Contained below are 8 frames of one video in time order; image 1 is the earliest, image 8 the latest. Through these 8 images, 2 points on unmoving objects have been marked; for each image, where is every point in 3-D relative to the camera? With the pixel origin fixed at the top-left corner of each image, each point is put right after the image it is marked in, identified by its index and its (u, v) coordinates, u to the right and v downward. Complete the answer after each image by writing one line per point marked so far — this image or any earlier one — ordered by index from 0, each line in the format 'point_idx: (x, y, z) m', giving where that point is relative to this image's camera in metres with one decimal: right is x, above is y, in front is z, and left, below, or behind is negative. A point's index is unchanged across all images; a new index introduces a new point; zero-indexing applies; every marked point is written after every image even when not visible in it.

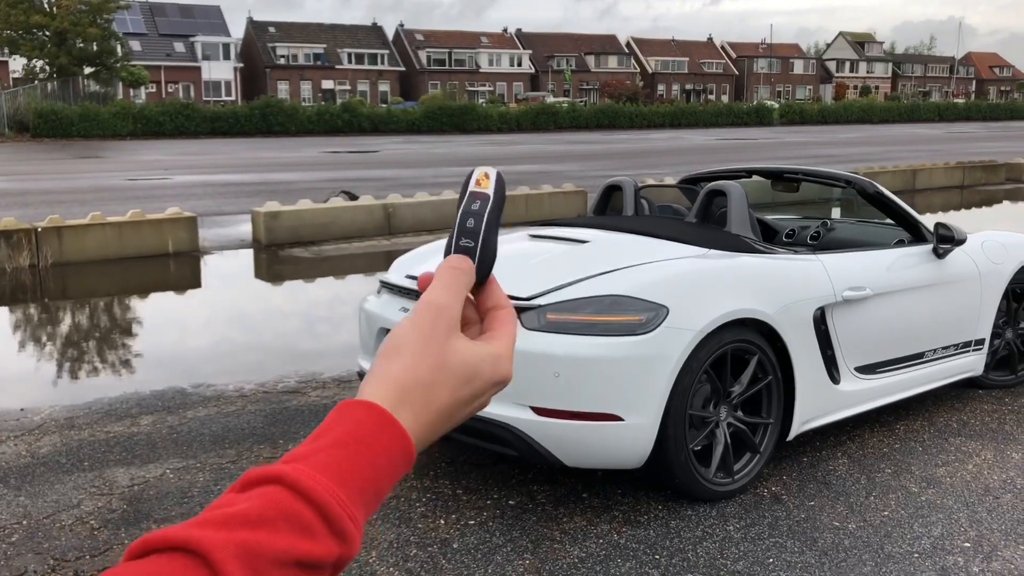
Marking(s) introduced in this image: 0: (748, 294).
0: (+0.9, 0.0, +3.6) m
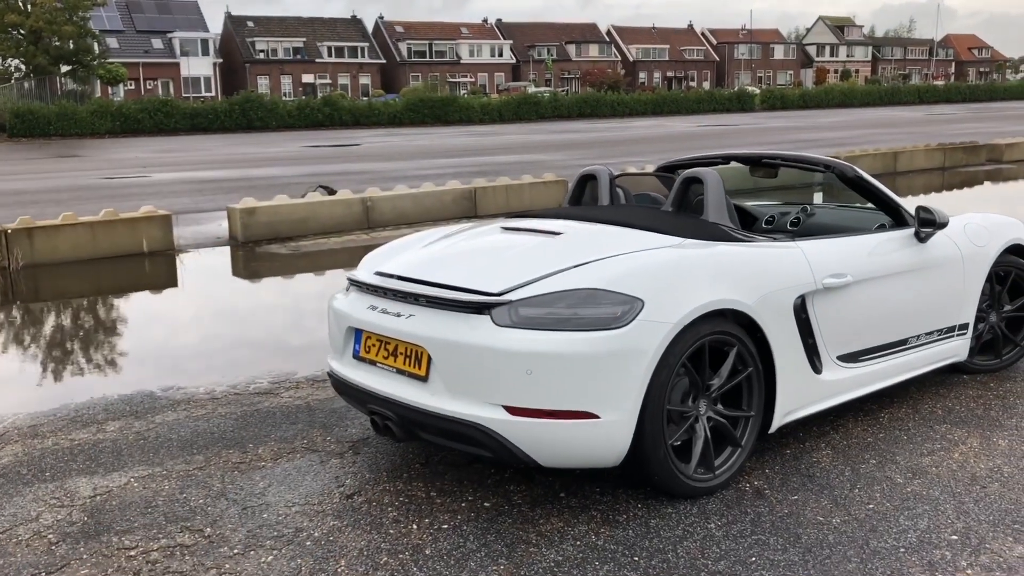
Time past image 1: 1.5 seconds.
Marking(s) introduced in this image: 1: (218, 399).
0: (+0.8, 0.0, +3.5) m
1: (-1.6, -0.6, +4.9) m
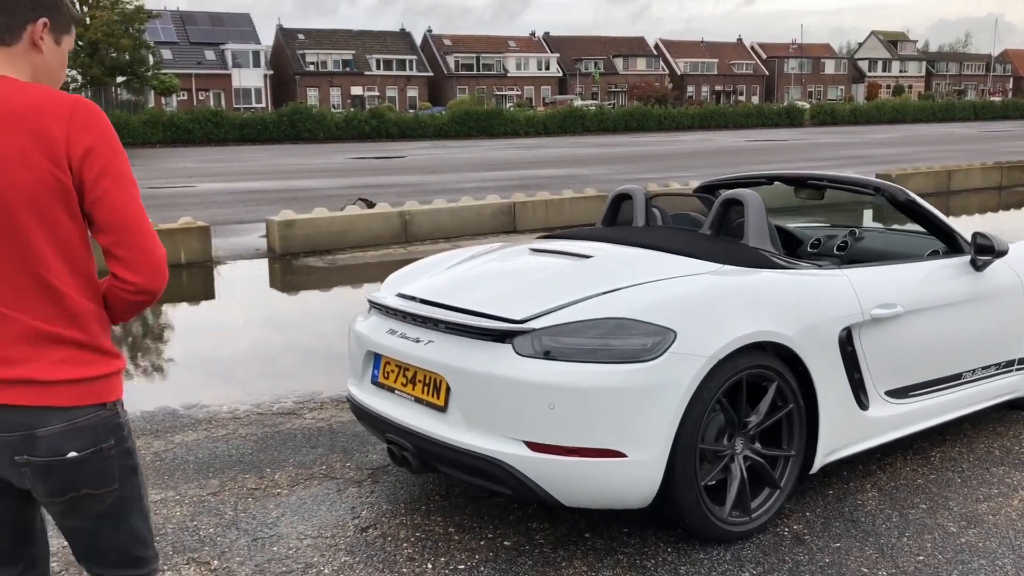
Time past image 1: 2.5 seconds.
0: (+0.9, -0.1, +3.3) m
1: (-1.4, -0.7, +4.8) m
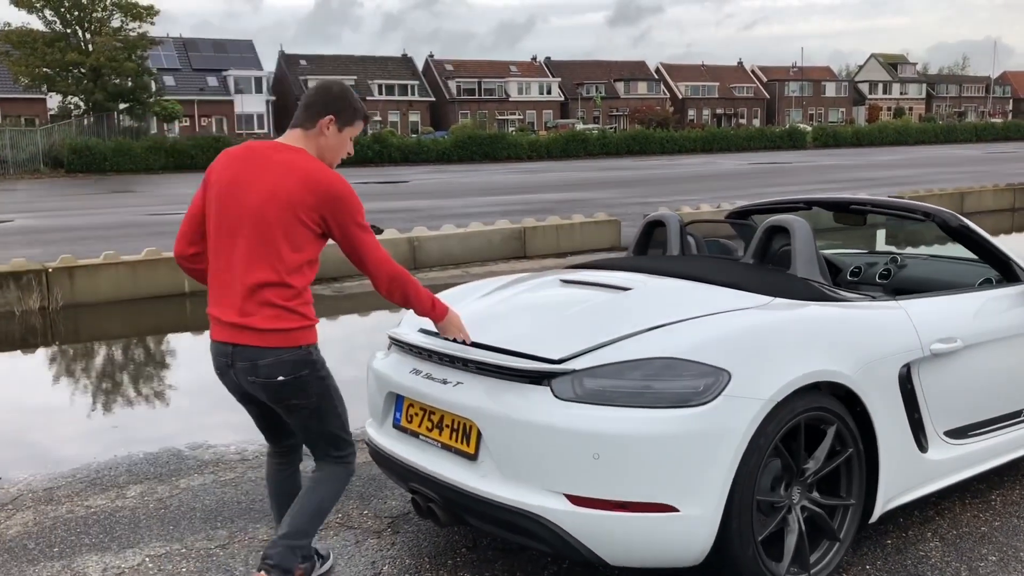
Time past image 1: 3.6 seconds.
0: (+1.0, -0.2, +3.0) m
1: (-1.3, -0.8, +4.6) m
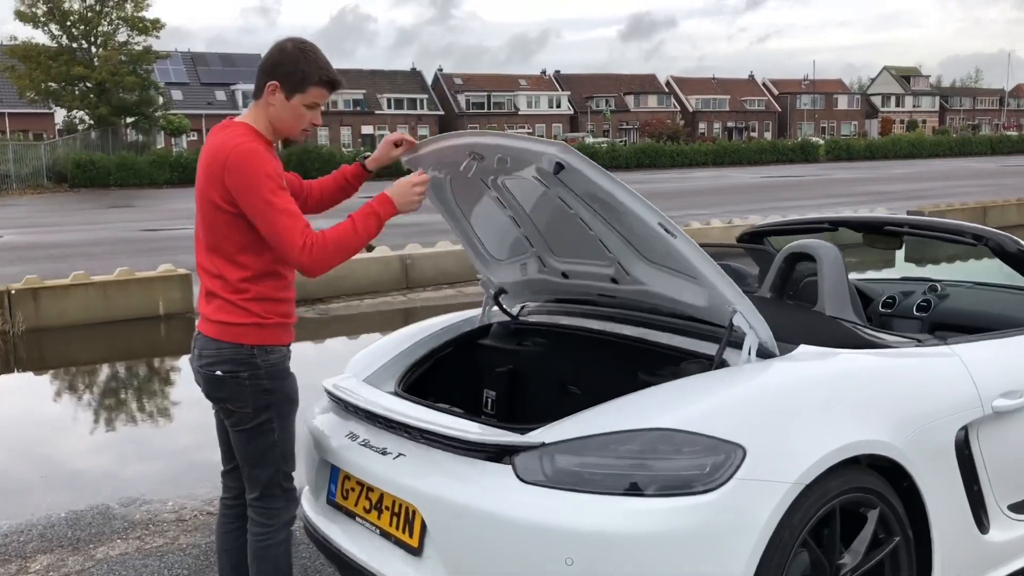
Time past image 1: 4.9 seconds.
0: (+0.9, -0.3, +2.4) m
1: (-1.4, -1.0, +3.9) m
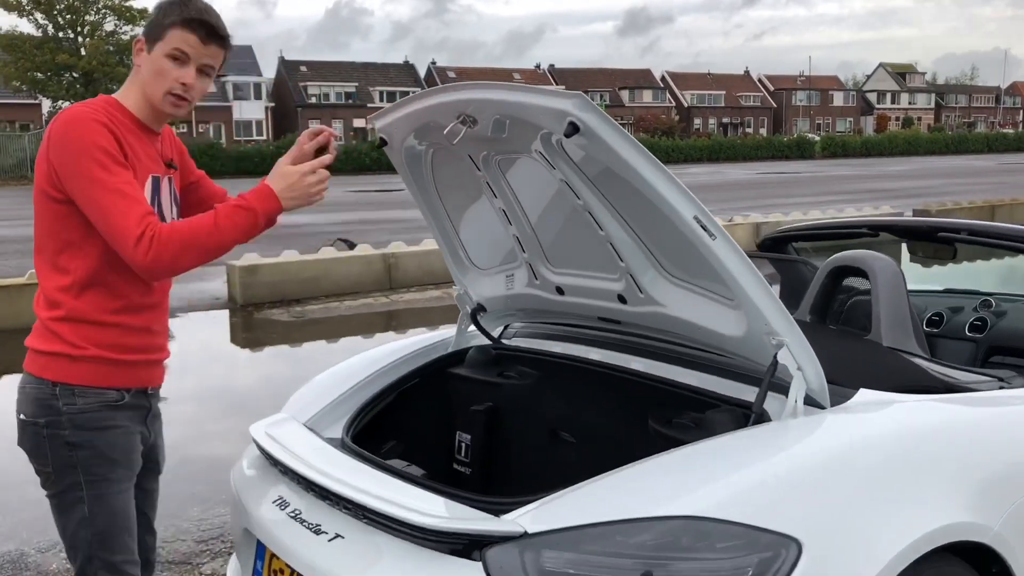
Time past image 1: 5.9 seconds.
0: (+0.8, -0.4, +1.8) m
1: (-1.4, -1.0, +3.3) m
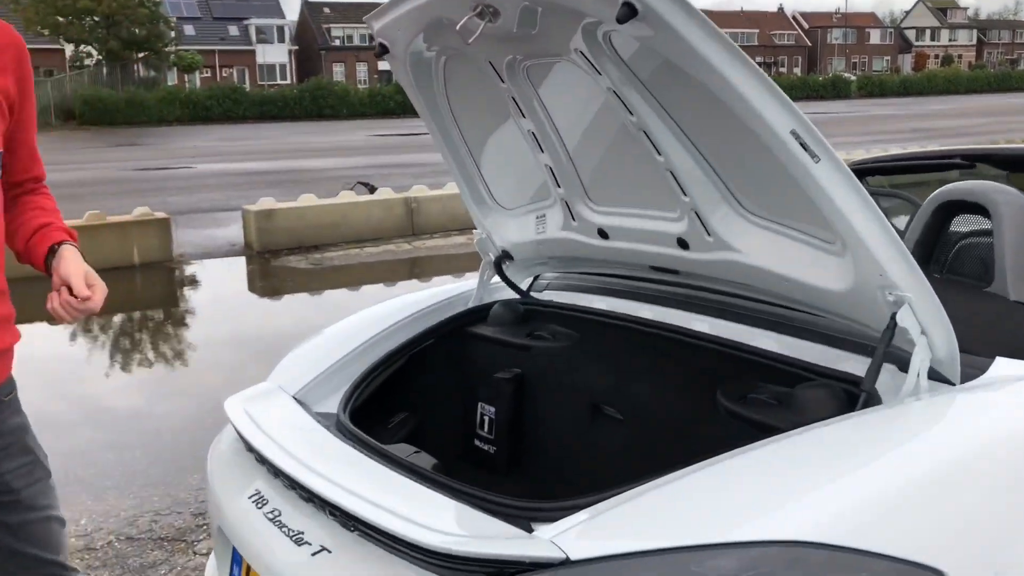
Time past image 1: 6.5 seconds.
0: (+0.9, -0.3, +1.4) m
1: (-1.3, -0.8, +3.0) m
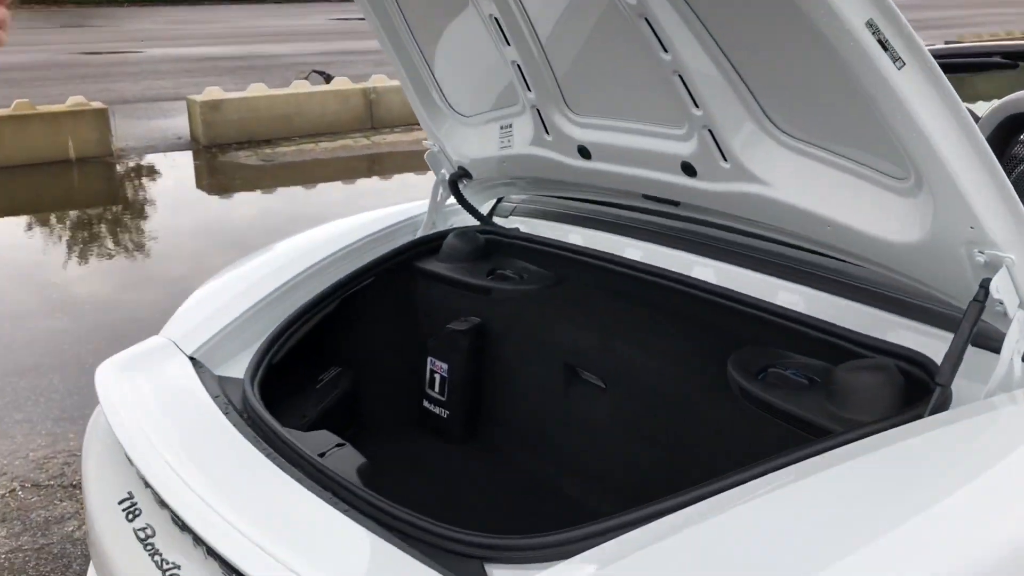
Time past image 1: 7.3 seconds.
0: (+0.8, -0.3, +1.0) m
1: (-1.5, -0.6, +2.6) m
